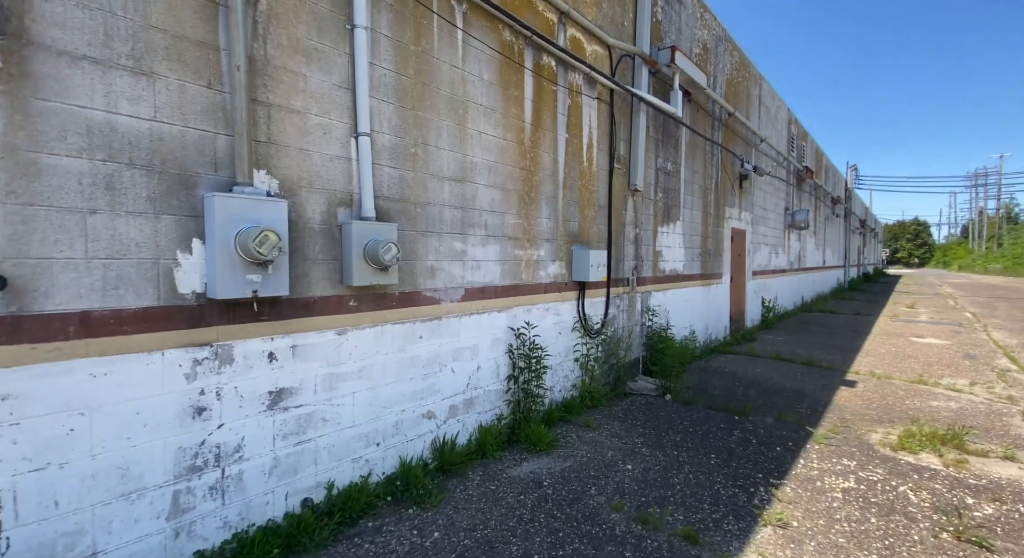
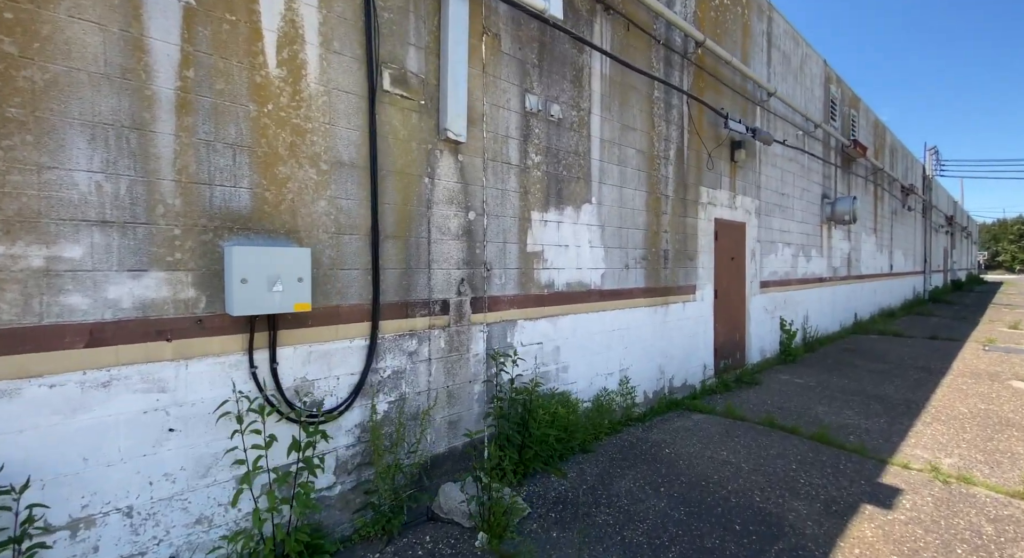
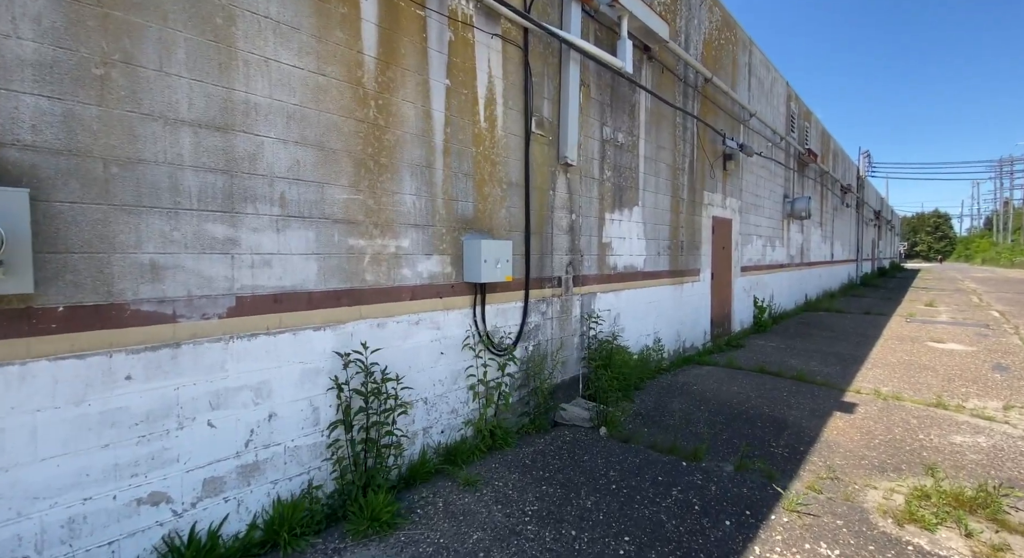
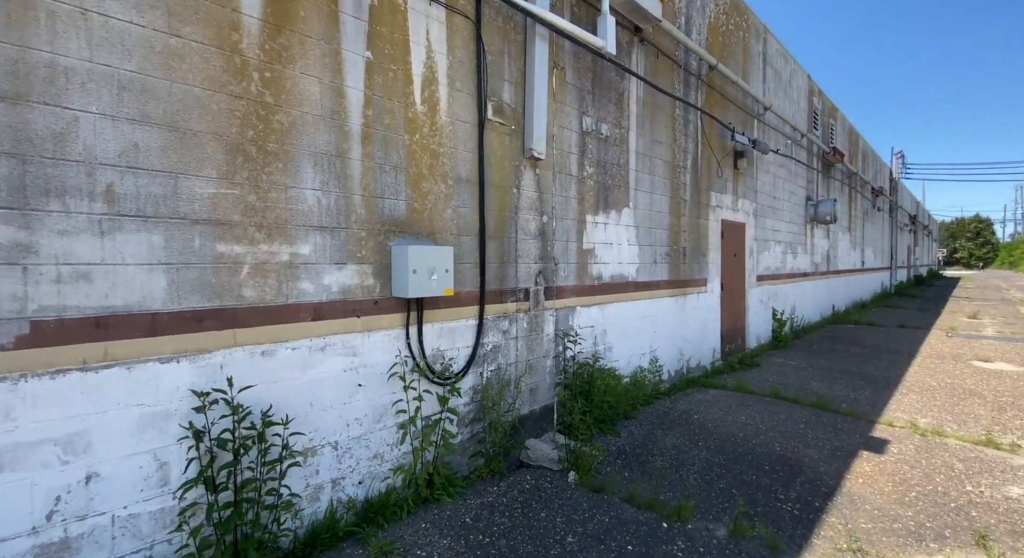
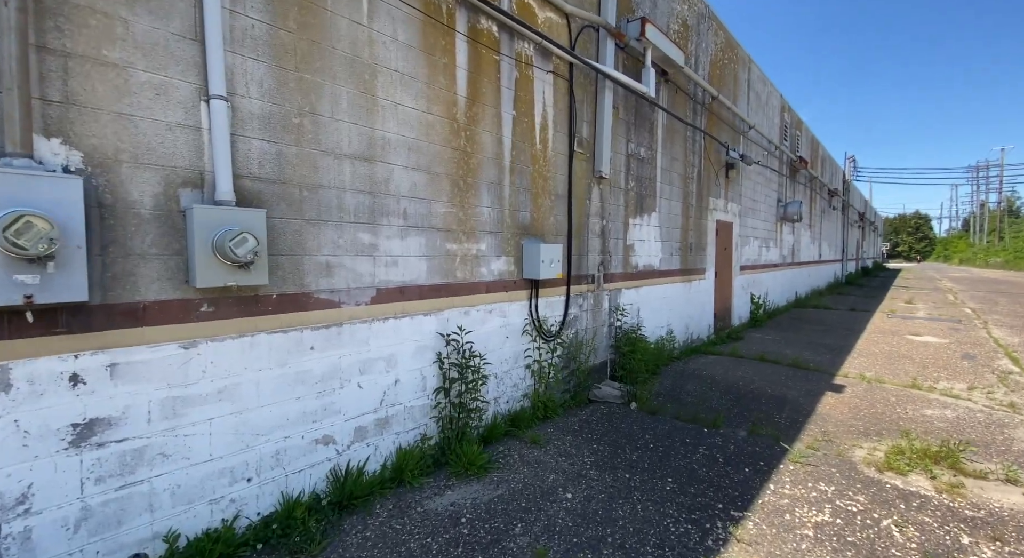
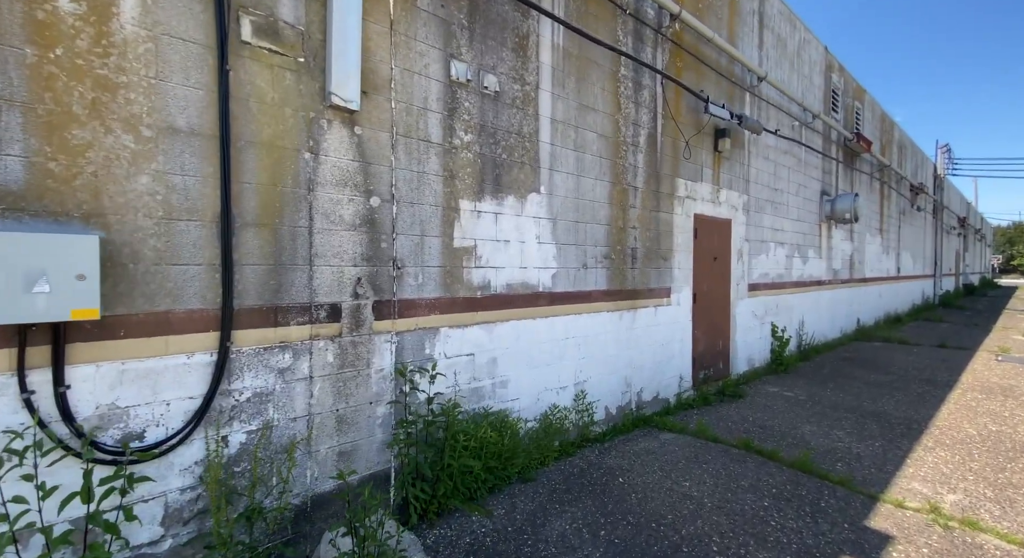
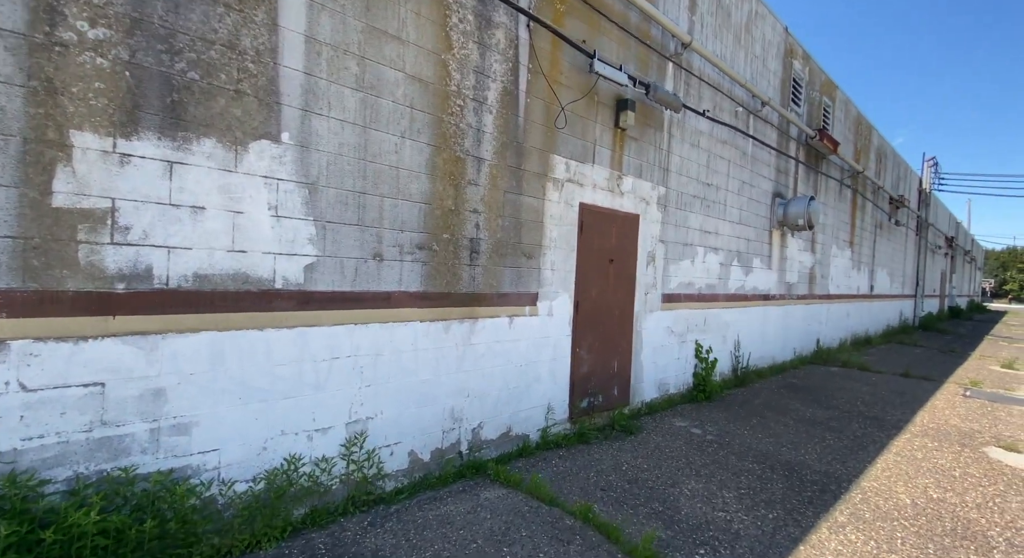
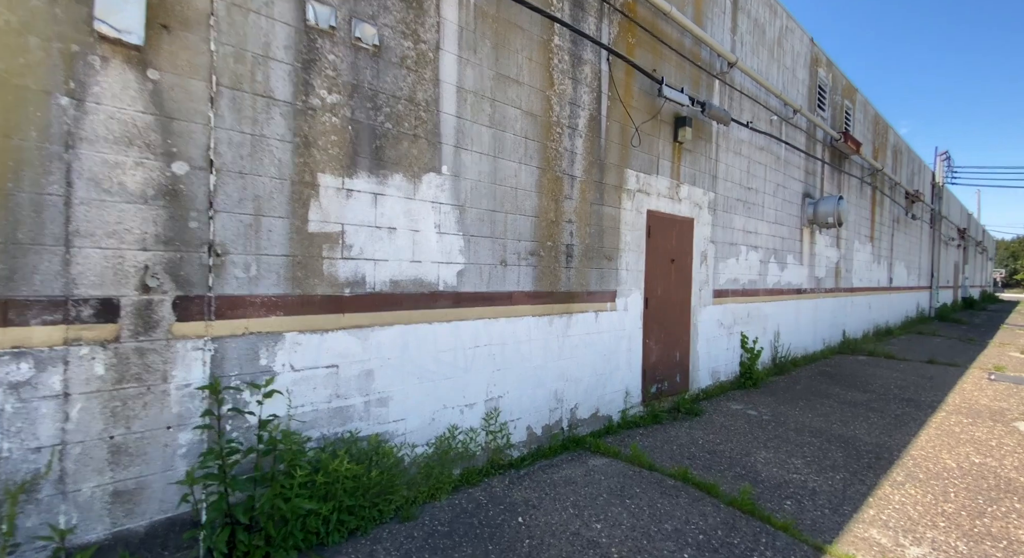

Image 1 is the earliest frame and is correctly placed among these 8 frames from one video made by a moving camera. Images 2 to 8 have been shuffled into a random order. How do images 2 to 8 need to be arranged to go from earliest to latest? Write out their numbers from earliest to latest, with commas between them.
5, 3, 4, 2, 6, 8, 7
